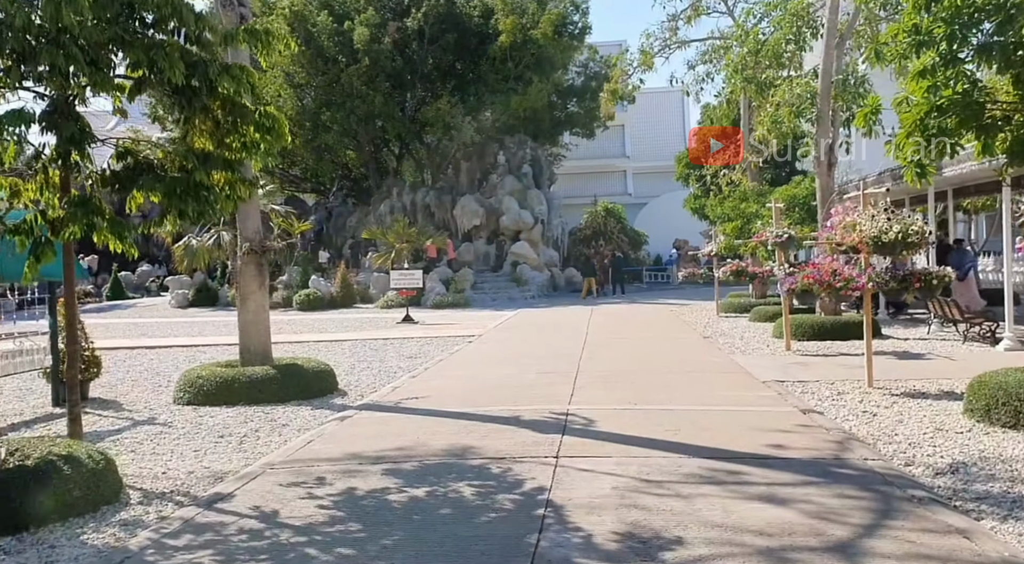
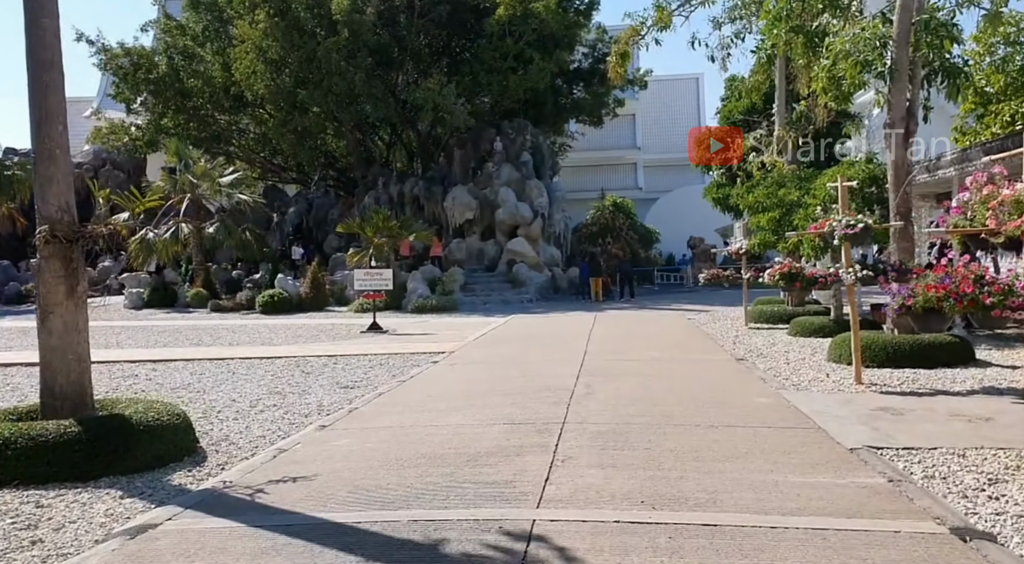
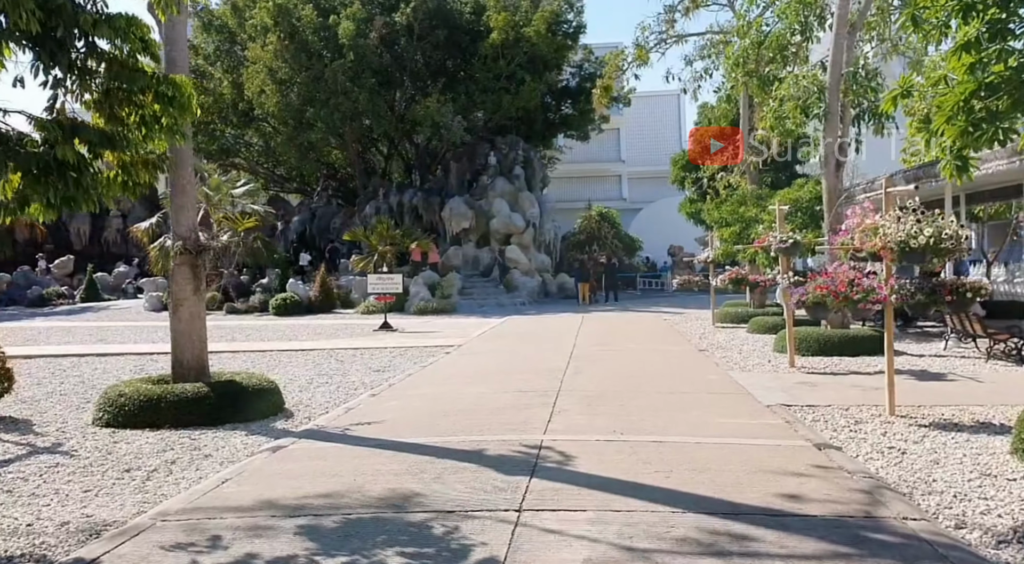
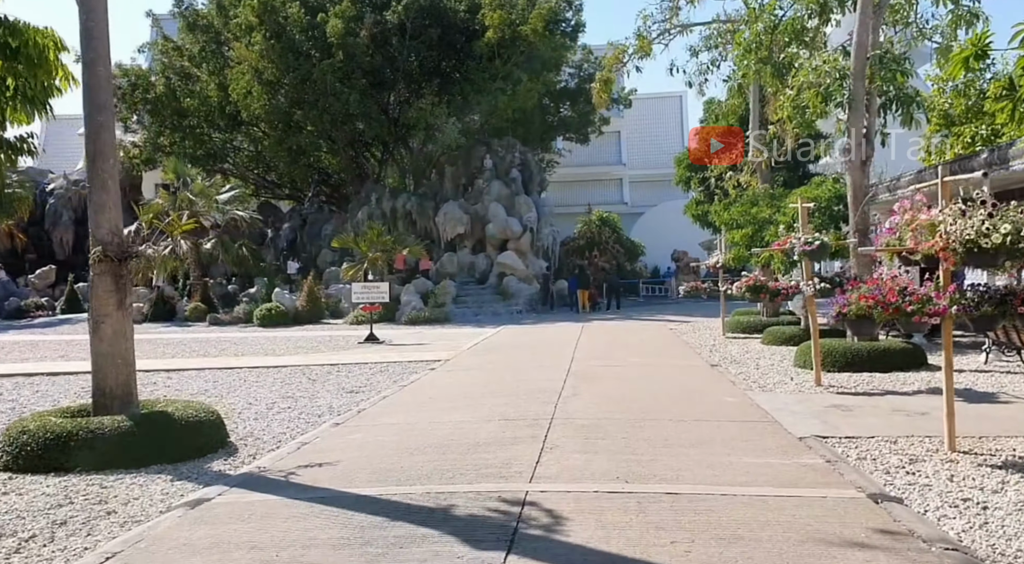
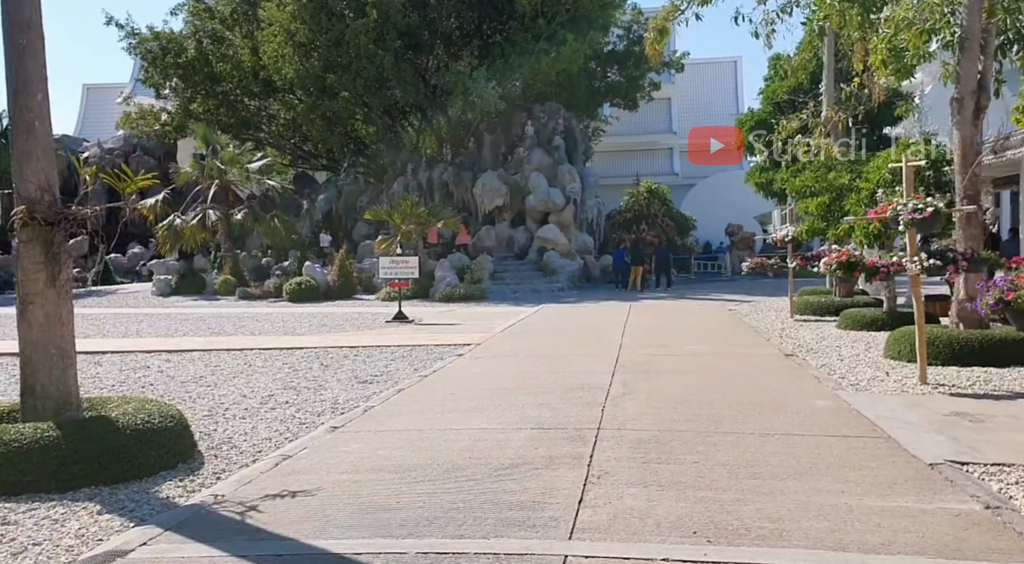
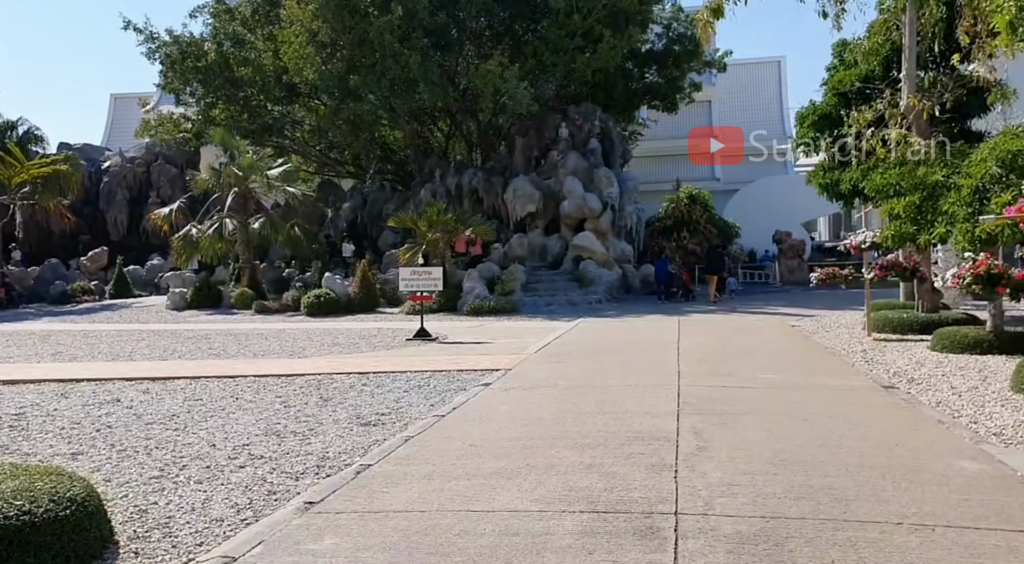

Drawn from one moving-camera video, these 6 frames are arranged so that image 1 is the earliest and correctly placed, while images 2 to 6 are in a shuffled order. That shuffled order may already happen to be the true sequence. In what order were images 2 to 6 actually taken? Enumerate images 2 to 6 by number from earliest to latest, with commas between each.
3, 4, 2, 5, 6
